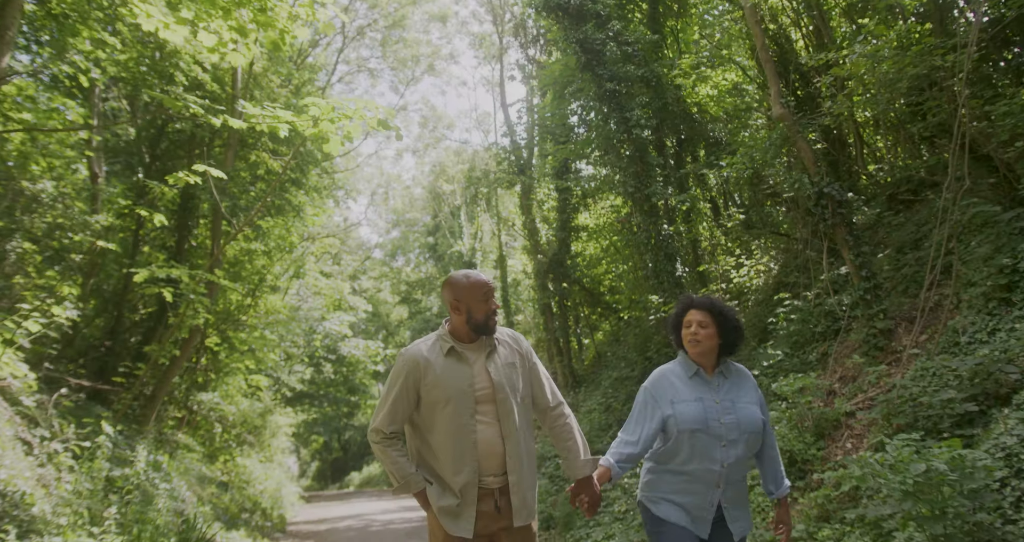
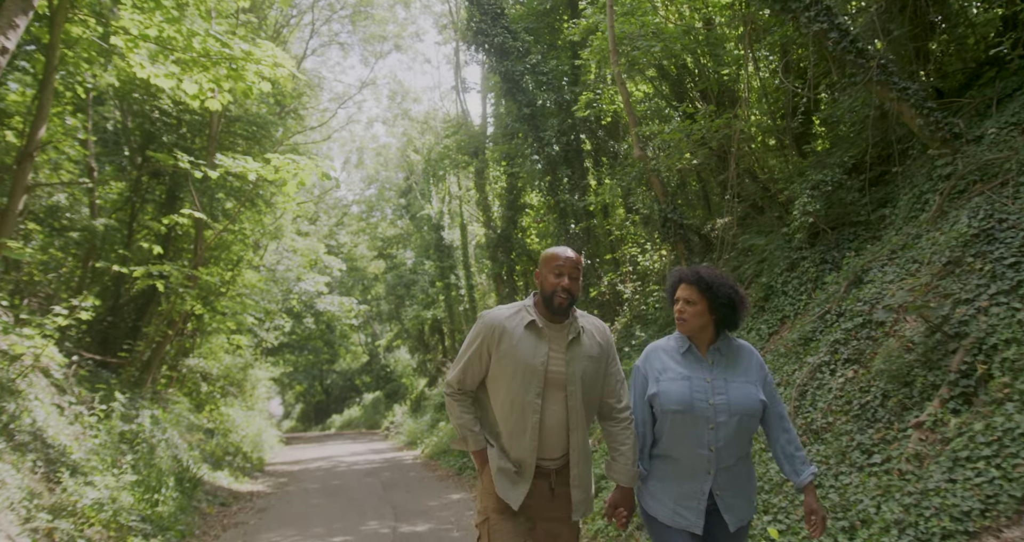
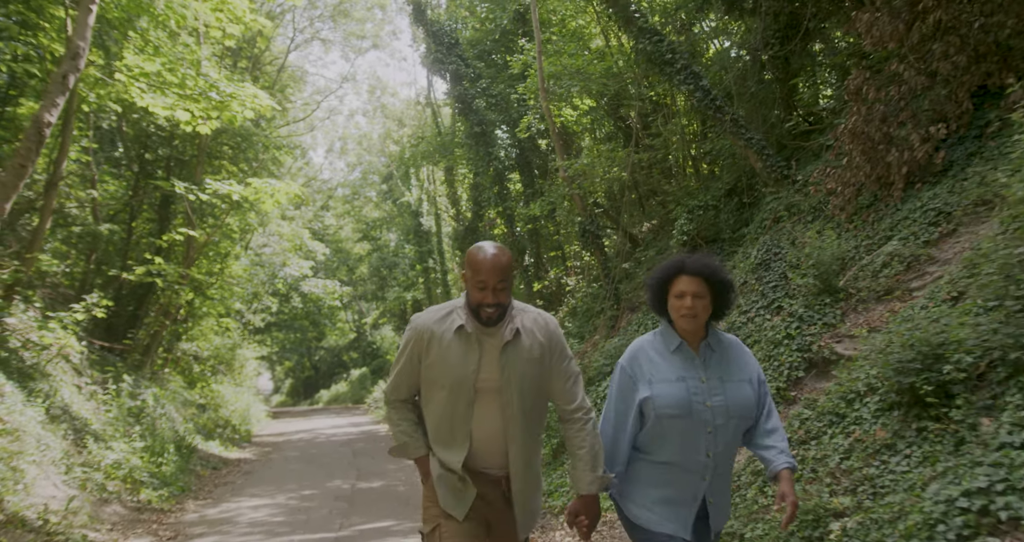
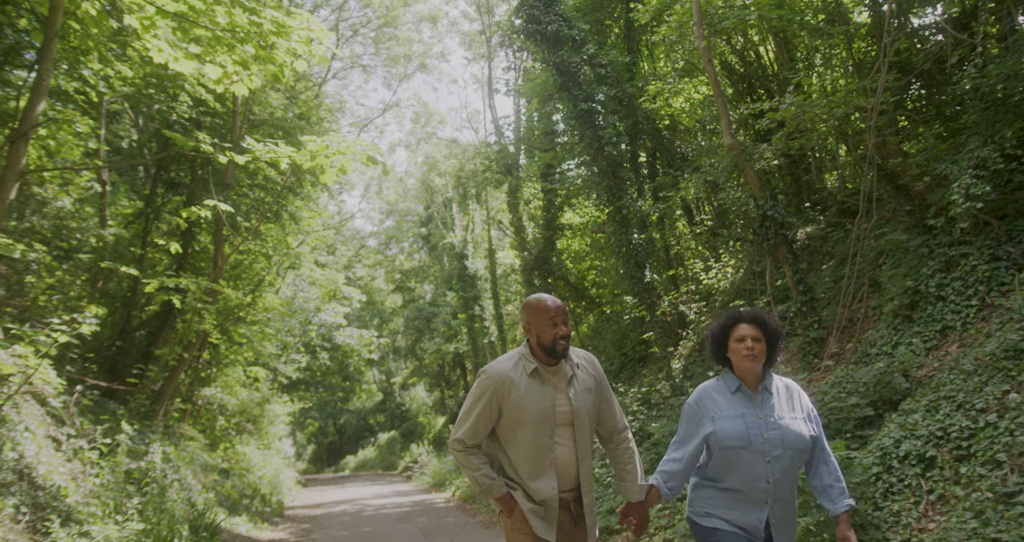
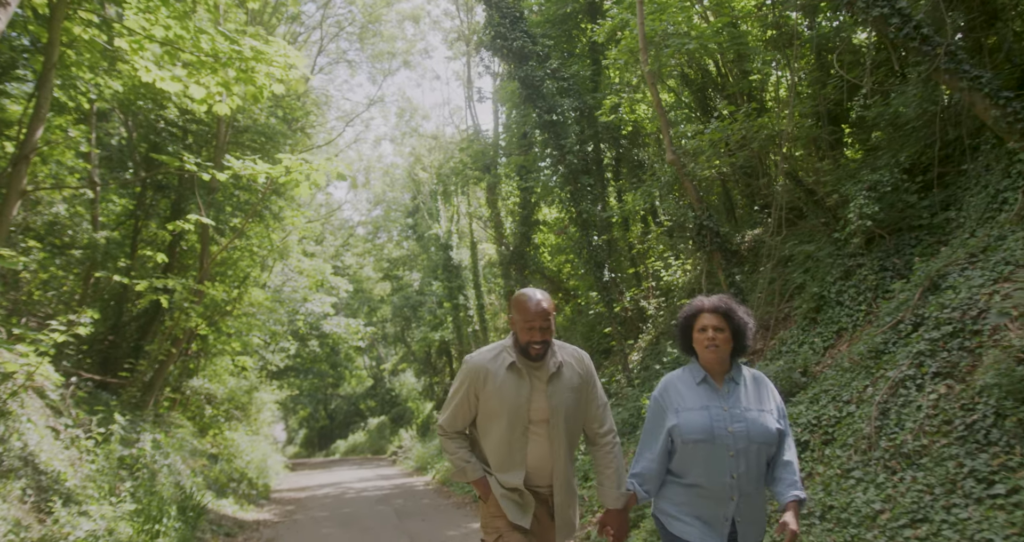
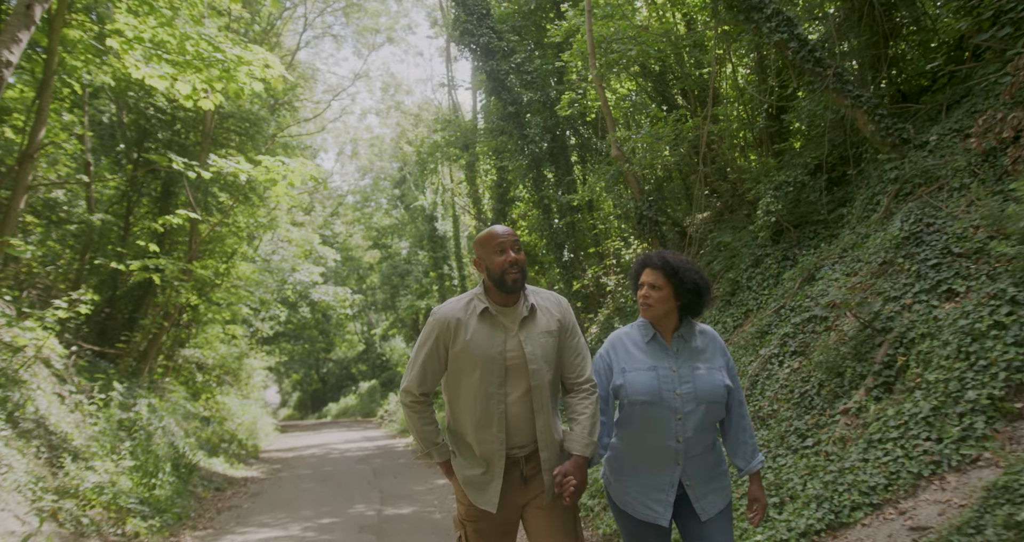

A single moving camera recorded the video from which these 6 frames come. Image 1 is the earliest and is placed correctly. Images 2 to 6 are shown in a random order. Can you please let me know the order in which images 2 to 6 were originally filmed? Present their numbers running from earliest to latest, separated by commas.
4, 5, 2, 6, 3
